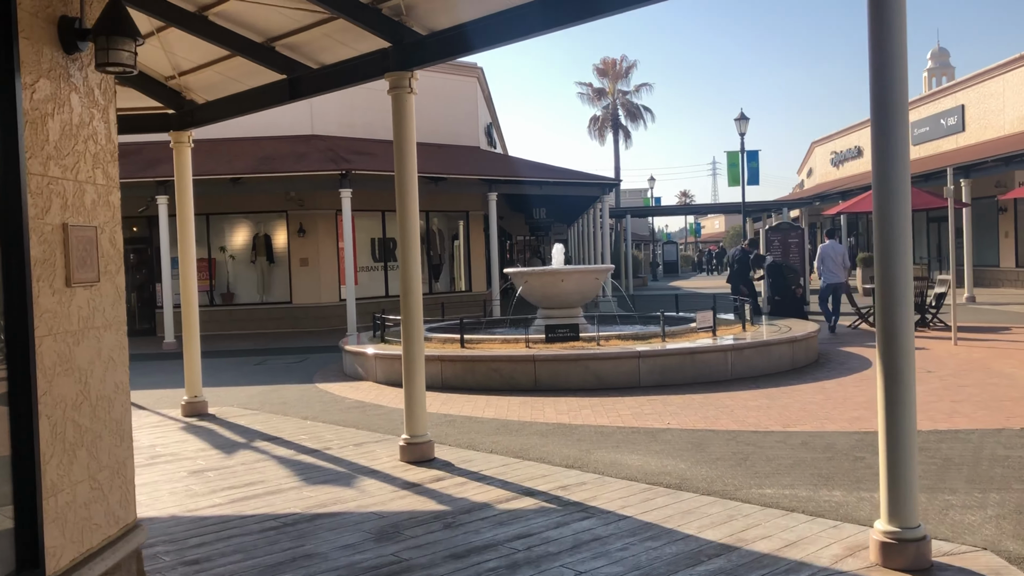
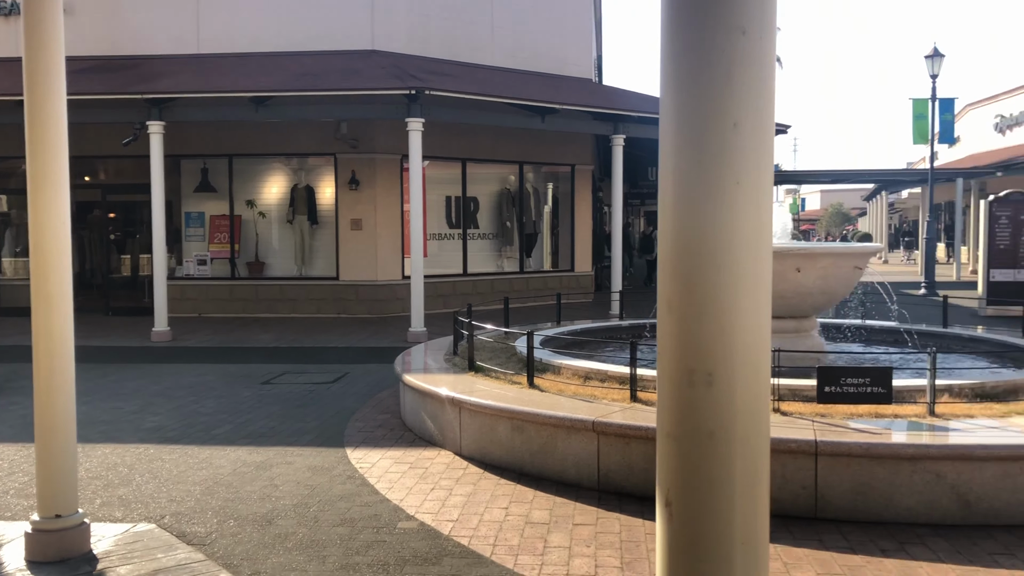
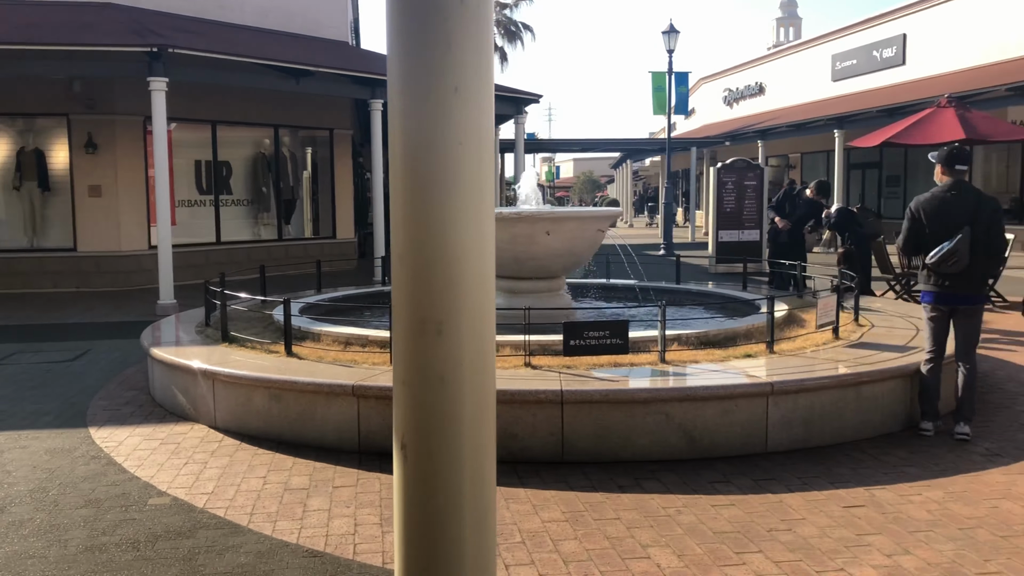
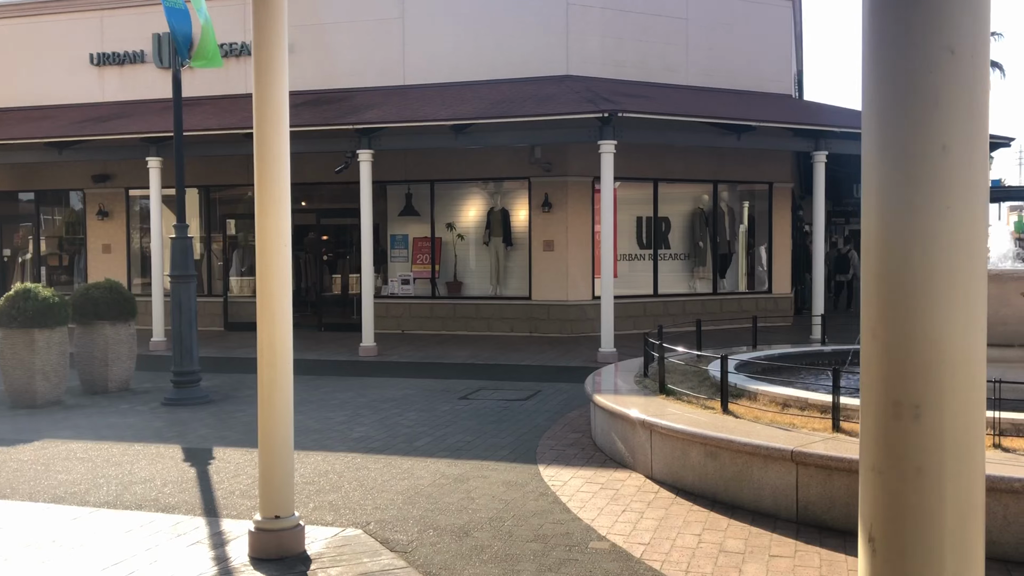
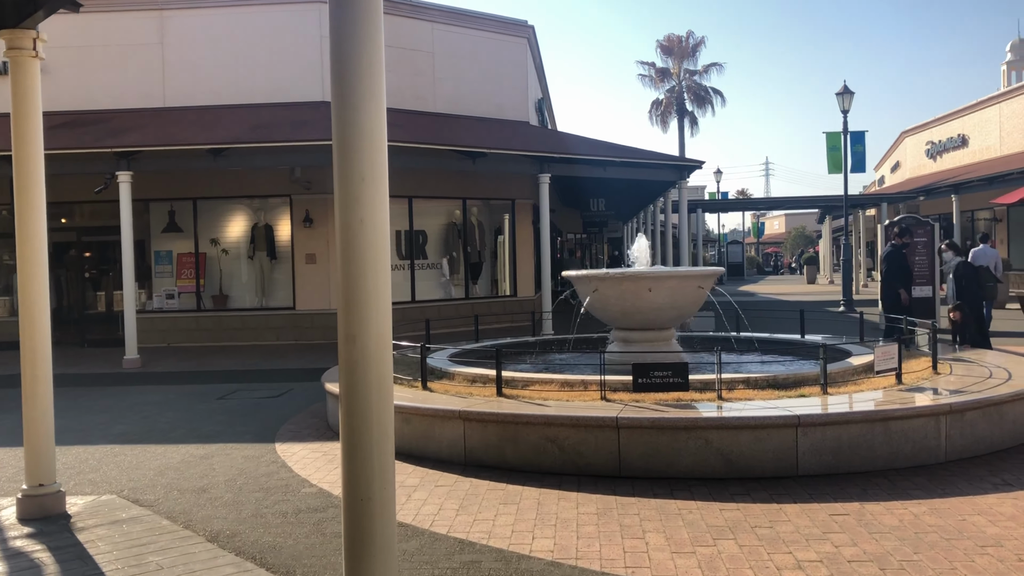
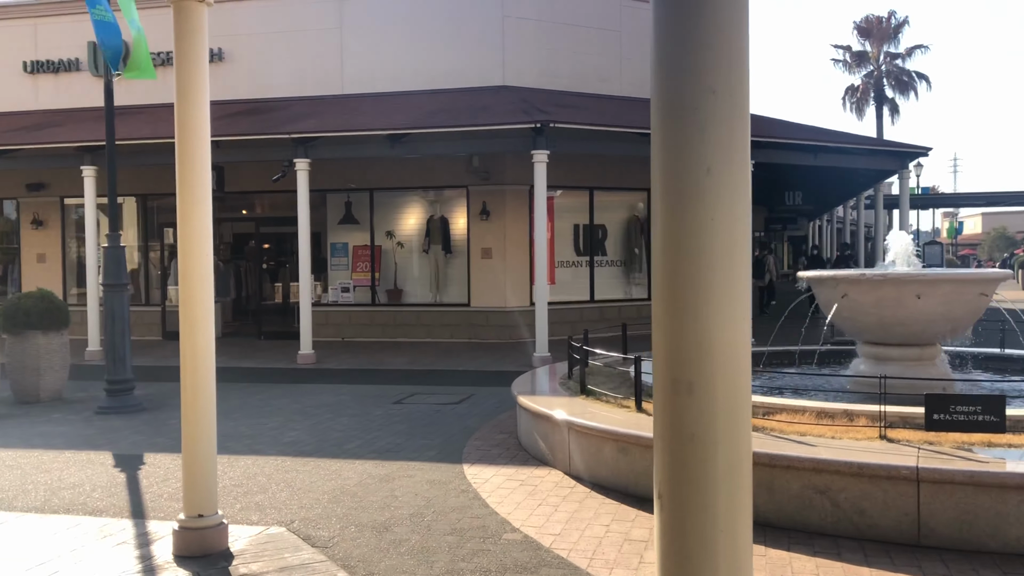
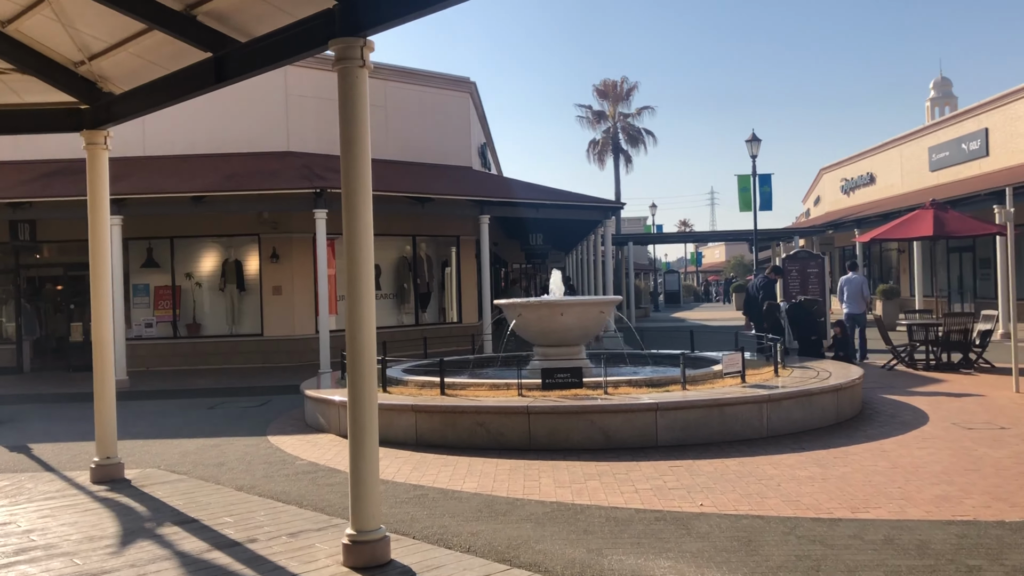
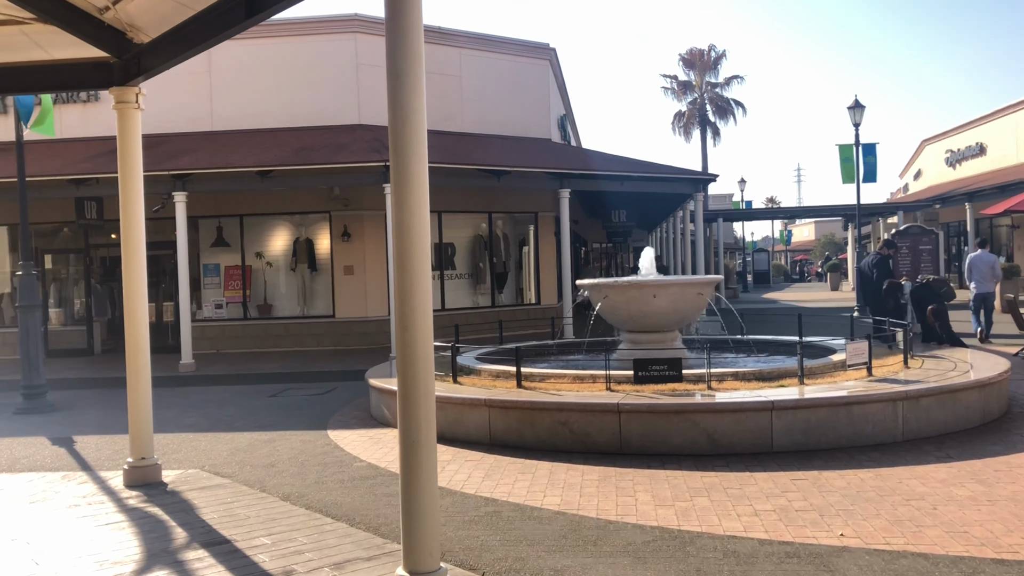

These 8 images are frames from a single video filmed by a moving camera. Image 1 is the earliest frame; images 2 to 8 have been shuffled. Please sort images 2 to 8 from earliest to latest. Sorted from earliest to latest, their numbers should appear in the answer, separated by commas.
7, 8, 5, 6, 4, 2, 3
